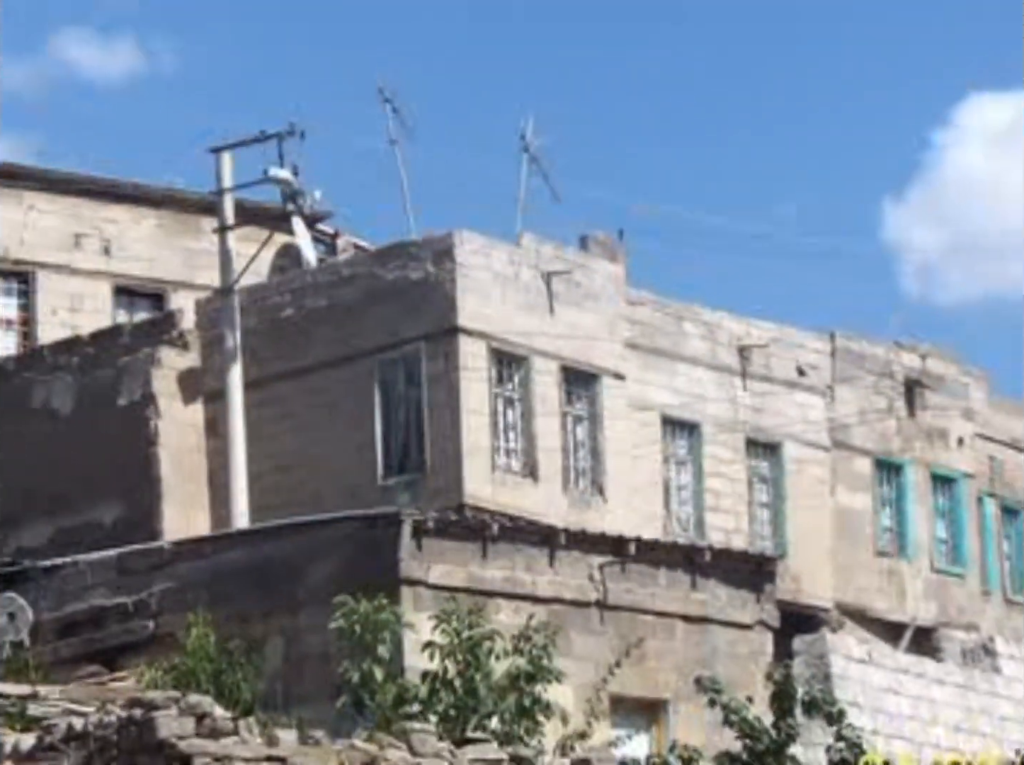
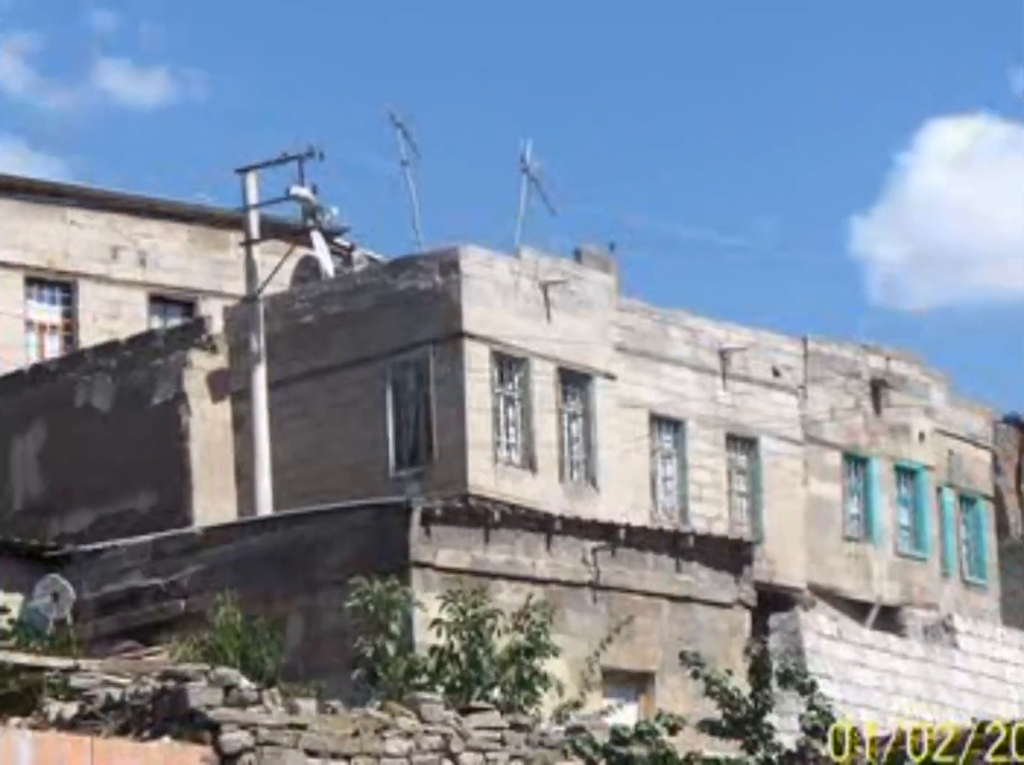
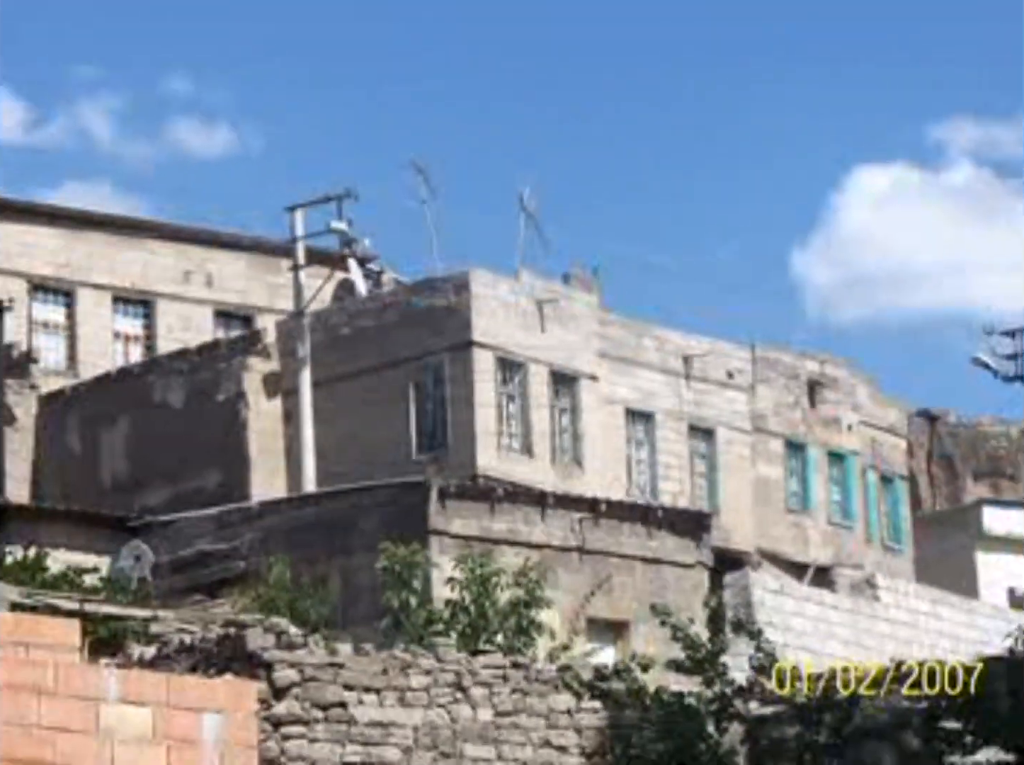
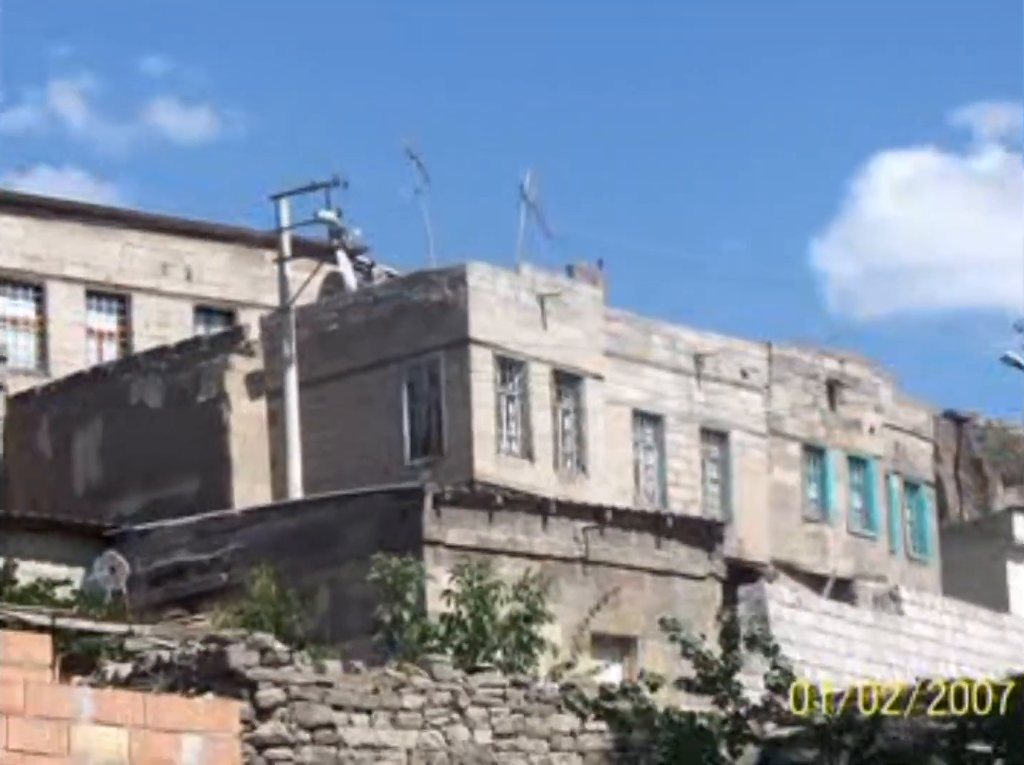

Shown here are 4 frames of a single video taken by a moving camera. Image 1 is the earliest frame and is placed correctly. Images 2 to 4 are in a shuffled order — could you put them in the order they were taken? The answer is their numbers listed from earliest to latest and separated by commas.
2, 4, 3
